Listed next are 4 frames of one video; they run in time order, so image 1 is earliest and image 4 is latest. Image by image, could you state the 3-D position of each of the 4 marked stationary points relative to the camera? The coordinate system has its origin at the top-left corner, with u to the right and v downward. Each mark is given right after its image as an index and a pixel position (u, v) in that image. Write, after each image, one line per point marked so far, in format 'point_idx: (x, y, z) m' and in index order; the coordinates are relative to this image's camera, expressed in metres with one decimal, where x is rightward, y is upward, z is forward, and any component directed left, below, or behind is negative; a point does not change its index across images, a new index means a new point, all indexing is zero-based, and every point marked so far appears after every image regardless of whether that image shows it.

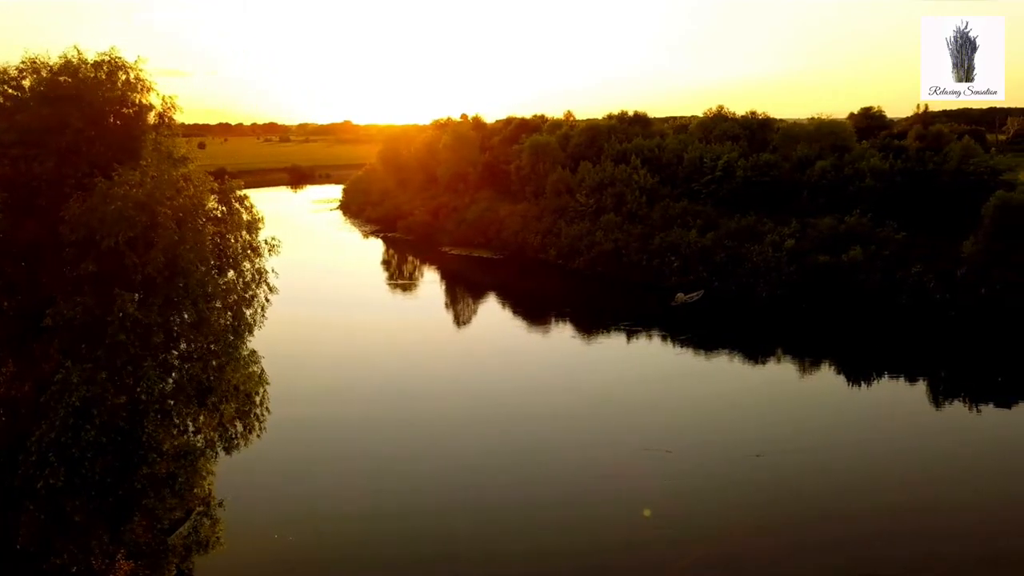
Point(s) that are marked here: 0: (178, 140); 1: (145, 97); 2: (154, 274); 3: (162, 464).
0: (-5.4, +2.4, +11.4) m
1: (-5.6, +2.9, +10.8) m
2: (-4.9, +0.2, +9.5) m
3: (-4.9, -2.5, +9.7) m
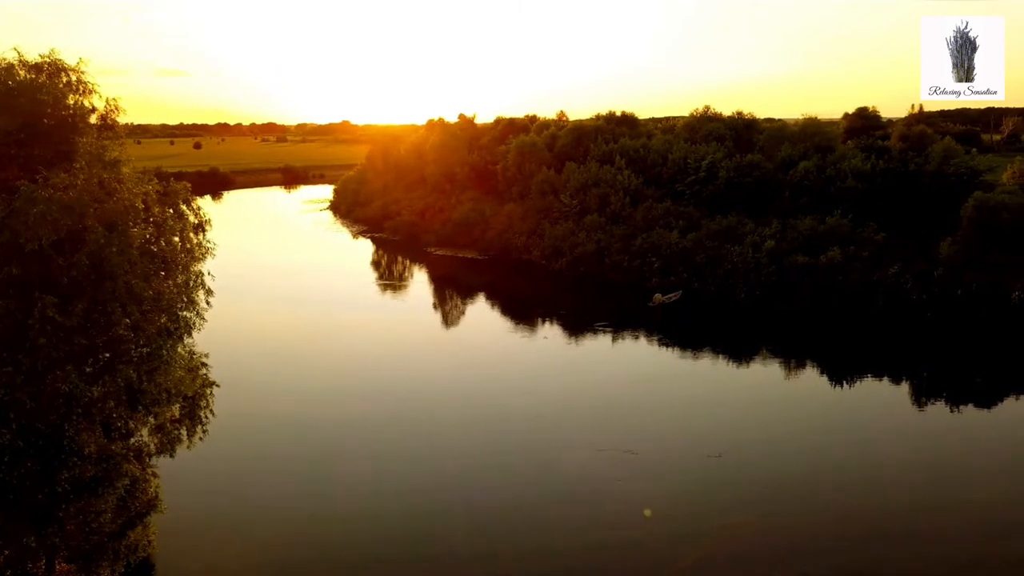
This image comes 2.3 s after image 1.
0: (-6.4, +2.3, +11.3) m
1: (-6.6, +2.9, +10.8) m
2: (-5.9, +0.1, +9.5) m
3: (-5.9, -2.5, +9.7) m
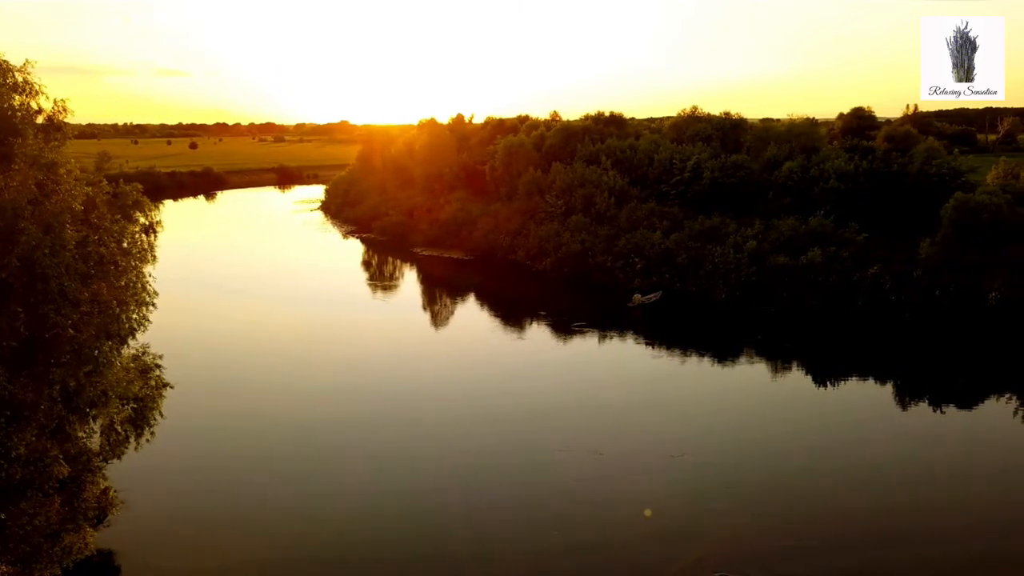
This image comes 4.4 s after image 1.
0: (-7.3, +2.3, +11.3) m
1: (-7.5, +2.9, +10.7) m
2: (-6.8, +0.1, +9.5) m
3: (-6.8, -2.5, +9.7) m
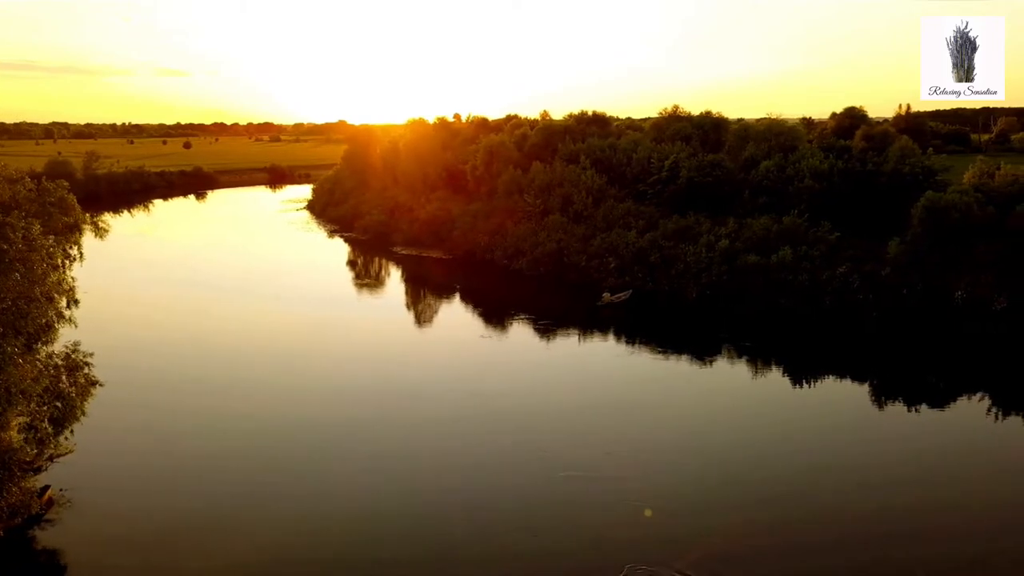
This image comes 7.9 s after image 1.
0: (-8.7, +2.4, +11.3) m
1: (-8.8, +2.9, +10.7) m
2: (-8.1, +0.2, +9.4) m
3: (-8.2, -2.5, +9.6) m
